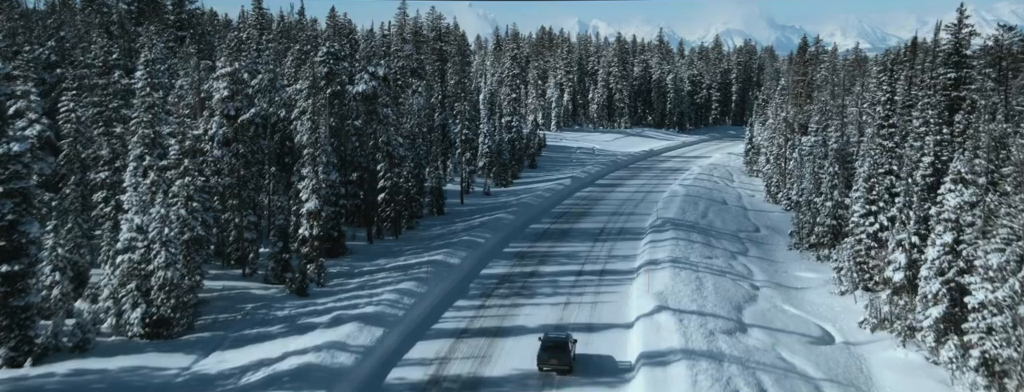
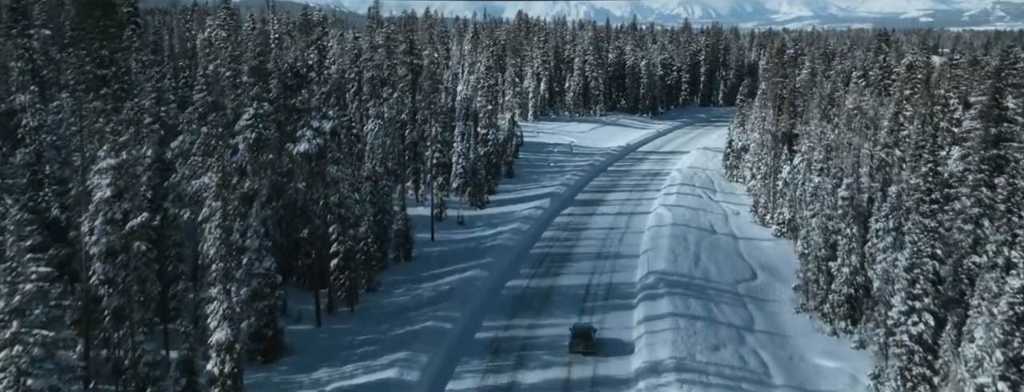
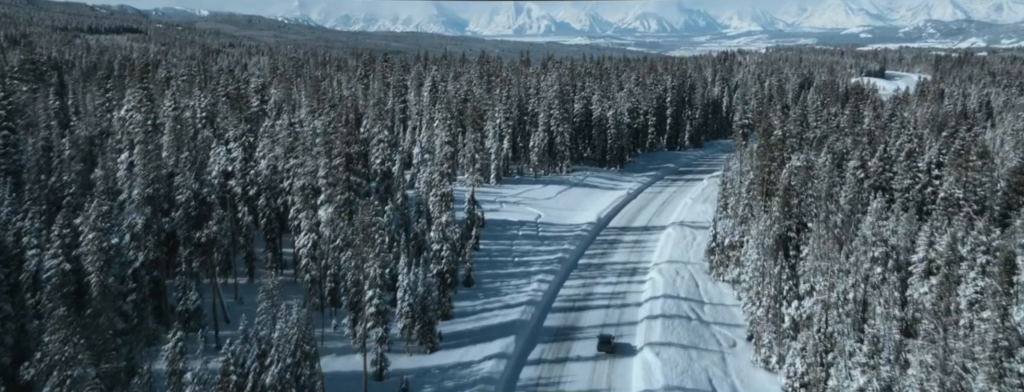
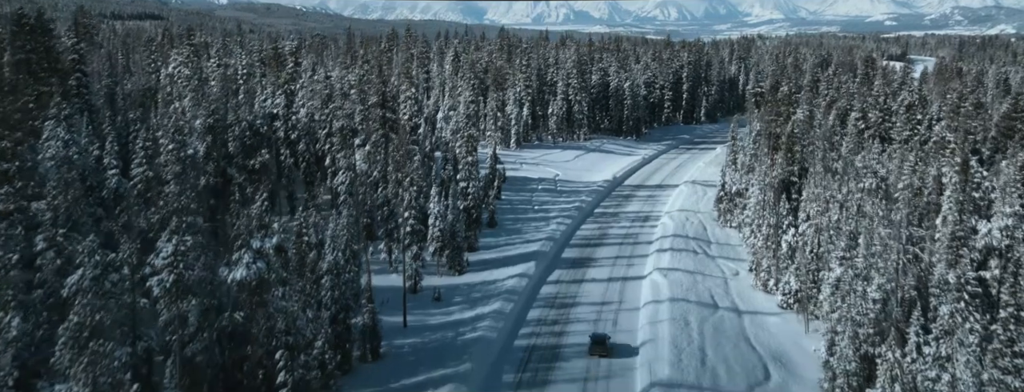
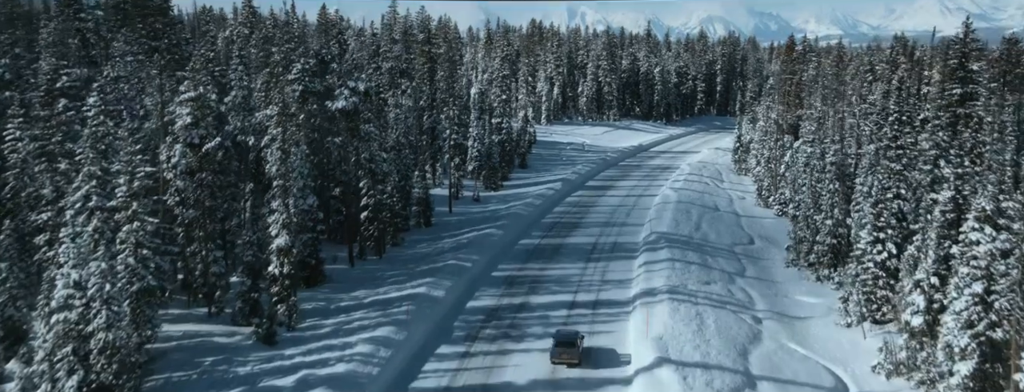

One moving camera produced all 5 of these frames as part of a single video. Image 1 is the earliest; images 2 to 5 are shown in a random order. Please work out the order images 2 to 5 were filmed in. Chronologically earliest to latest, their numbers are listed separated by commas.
5, 2, 4, 3
